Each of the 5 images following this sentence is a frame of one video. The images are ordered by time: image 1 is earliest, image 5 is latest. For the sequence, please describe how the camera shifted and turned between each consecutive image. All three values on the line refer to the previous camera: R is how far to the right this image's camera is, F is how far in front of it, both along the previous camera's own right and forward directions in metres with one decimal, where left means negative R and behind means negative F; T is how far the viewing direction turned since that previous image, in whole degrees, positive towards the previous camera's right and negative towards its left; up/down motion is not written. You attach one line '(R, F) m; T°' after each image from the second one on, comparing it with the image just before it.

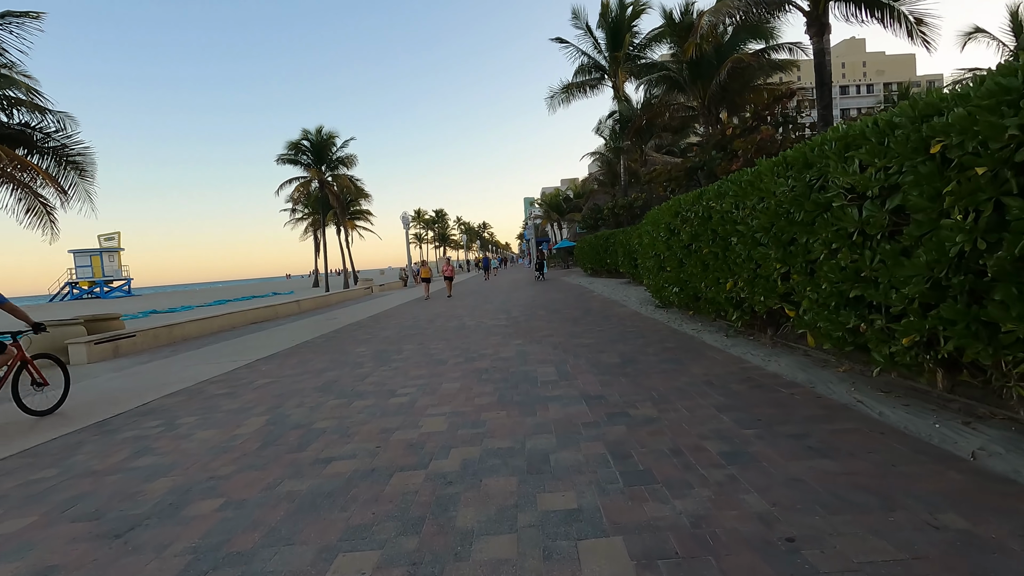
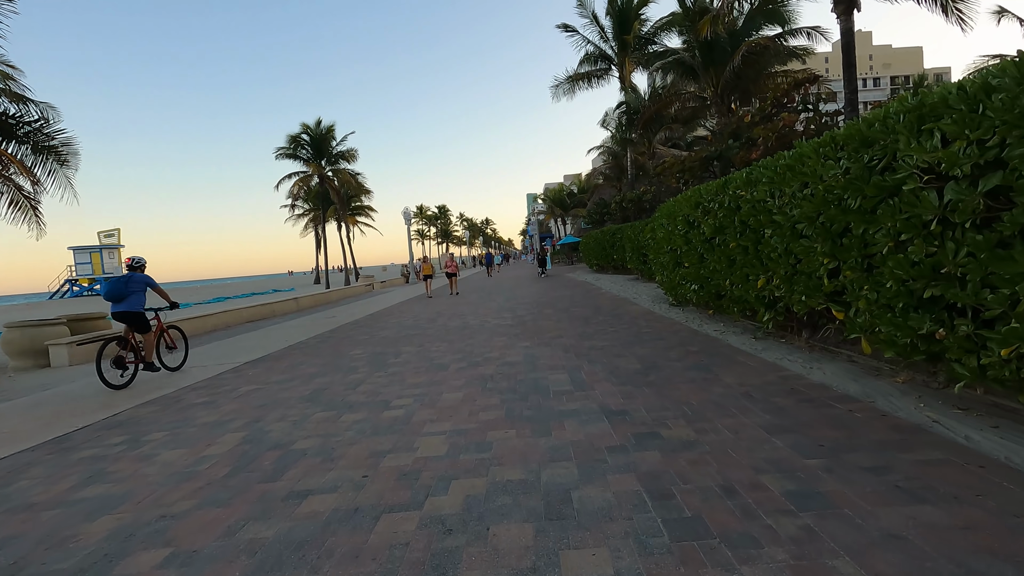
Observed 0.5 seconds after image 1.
(-0.1, +0.7) m; 0°
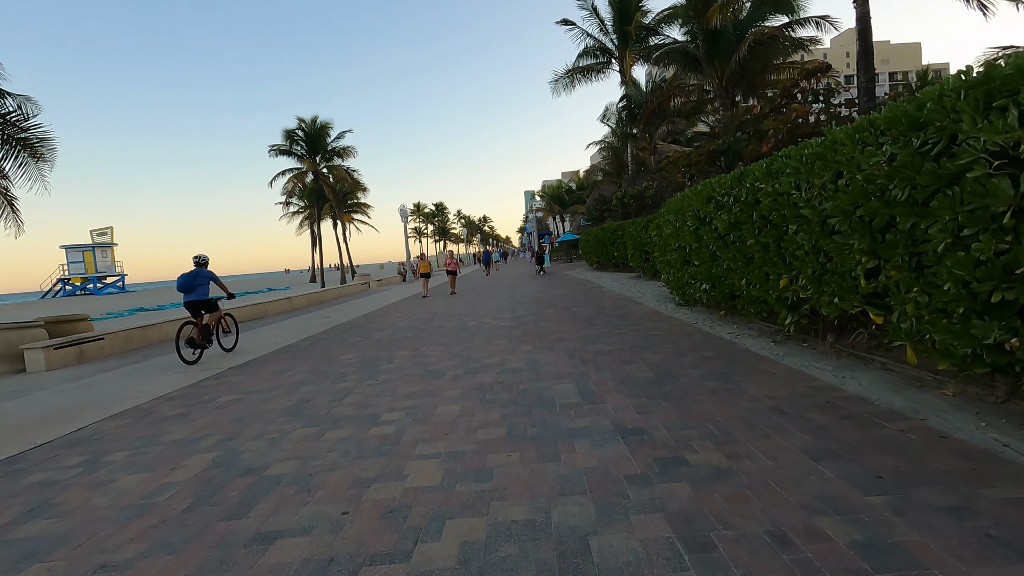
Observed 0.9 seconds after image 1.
(0.0, +0.5) m; 0°
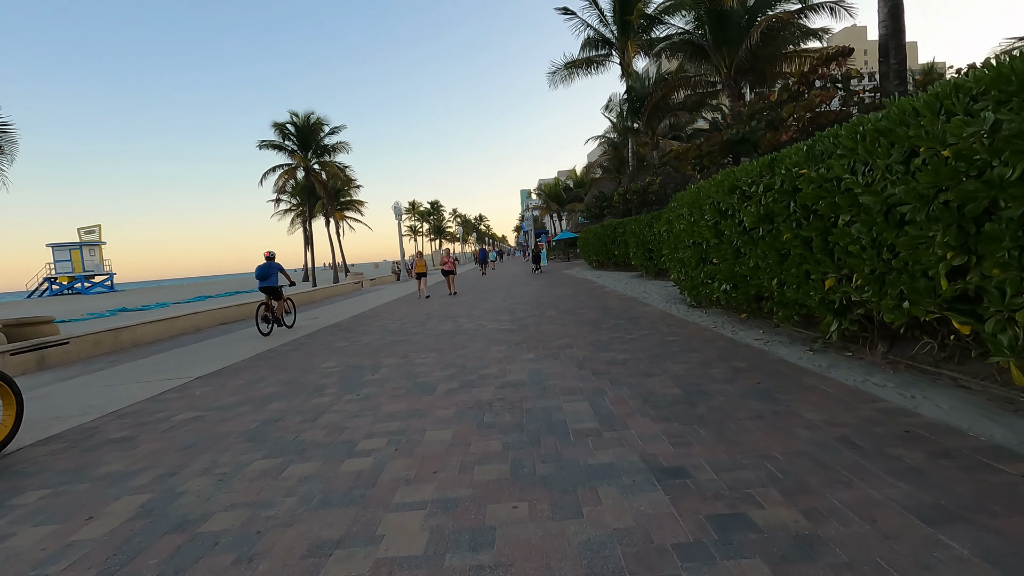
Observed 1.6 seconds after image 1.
(-0.1, +0.8) m; 0°
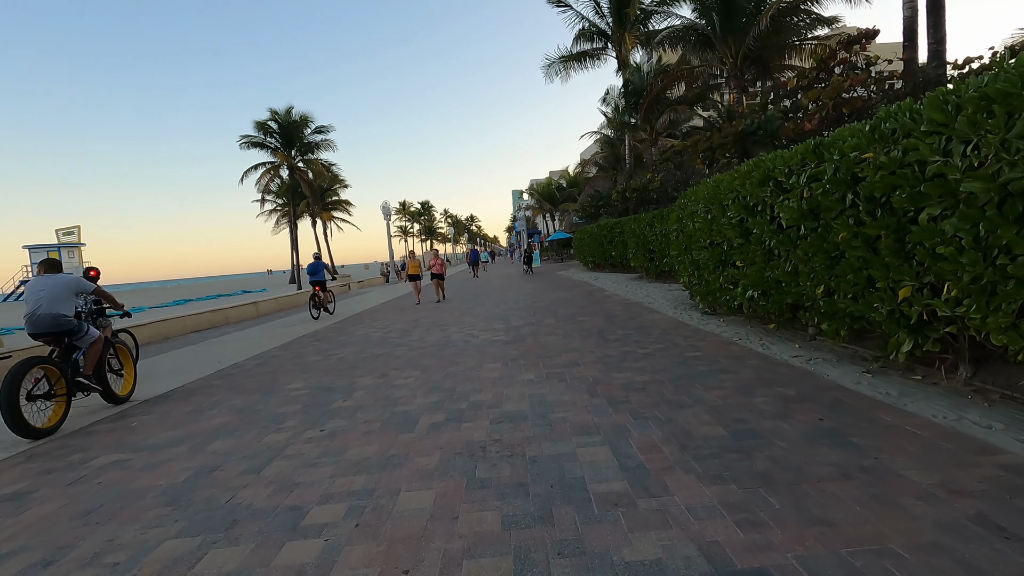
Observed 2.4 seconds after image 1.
(0.0, +1.0) m; +1°
